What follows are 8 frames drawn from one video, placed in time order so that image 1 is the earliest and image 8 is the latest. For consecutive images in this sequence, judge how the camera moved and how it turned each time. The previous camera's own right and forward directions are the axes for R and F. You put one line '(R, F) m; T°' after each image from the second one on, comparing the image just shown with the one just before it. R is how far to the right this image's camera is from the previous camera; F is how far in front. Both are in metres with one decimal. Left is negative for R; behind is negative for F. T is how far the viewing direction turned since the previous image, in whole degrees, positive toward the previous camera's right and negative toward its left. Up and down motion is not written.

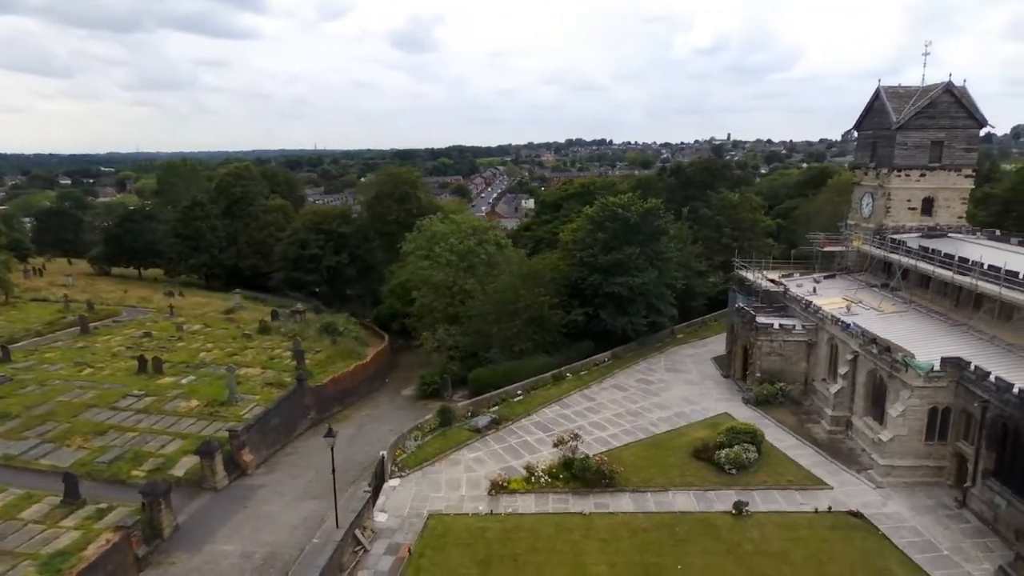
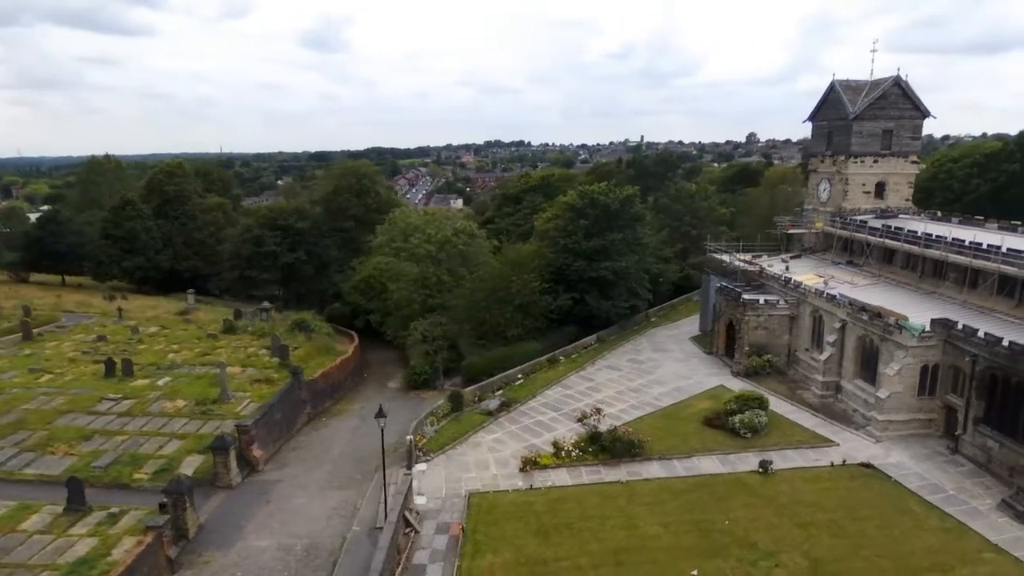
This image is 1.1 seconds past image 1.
(-4.3, 0.0) m; +7°
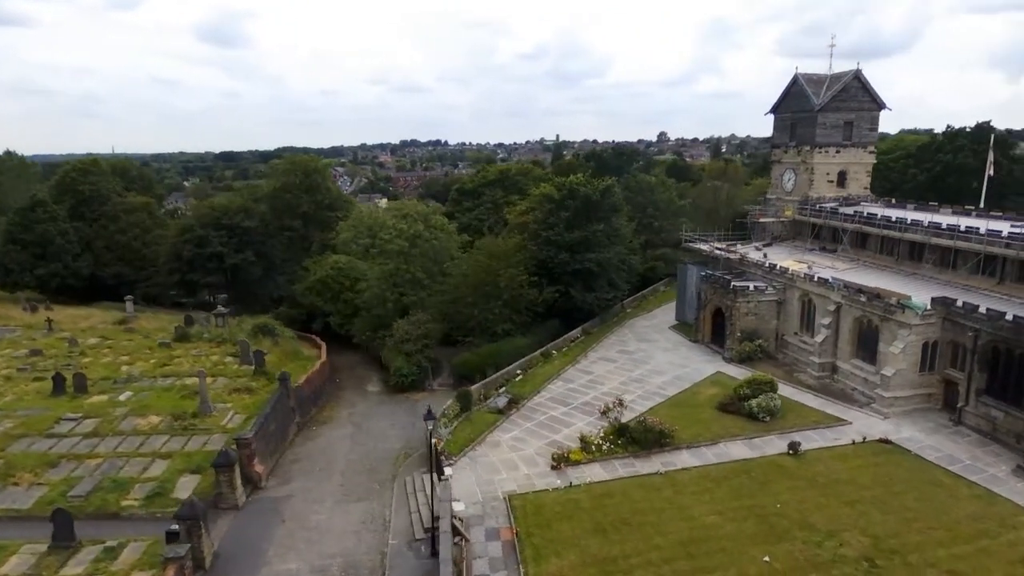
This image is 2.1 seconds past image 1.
(-4.2, +1.4) m; +7°
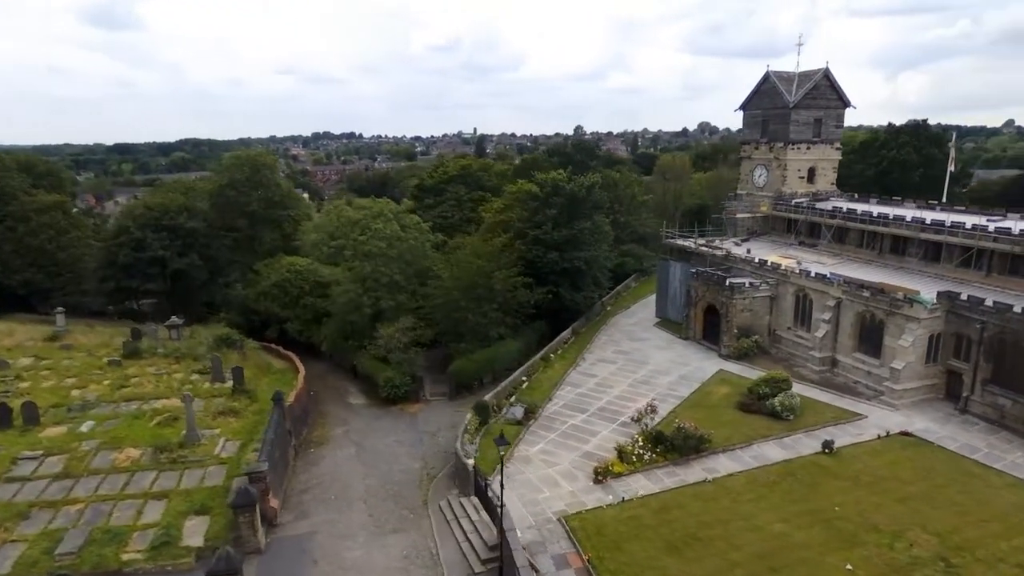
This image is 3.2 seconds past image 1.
(-4.4, +1.8) m; +7°
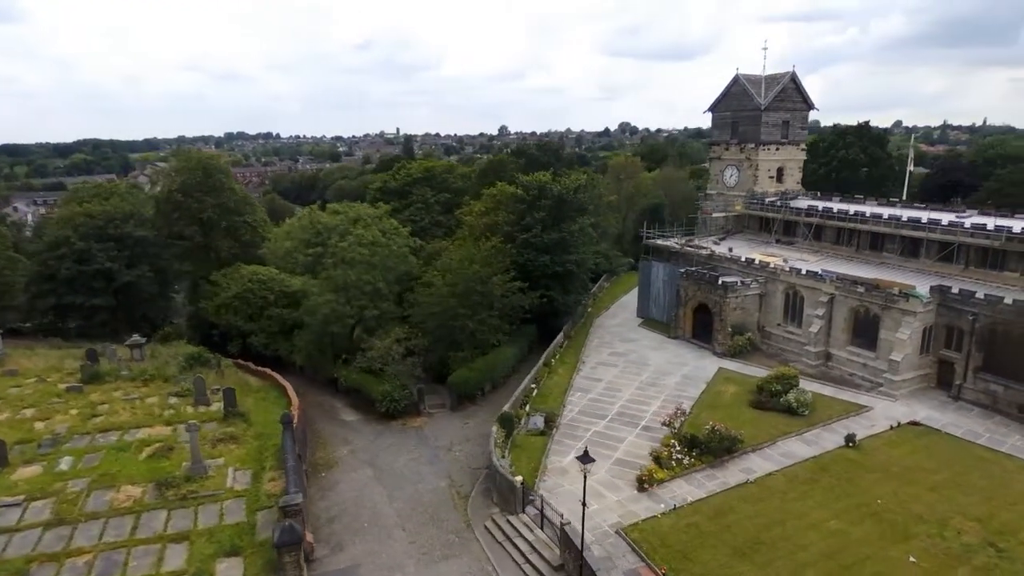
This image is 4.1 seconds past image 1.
(-4.1, +1.1) m; +7°
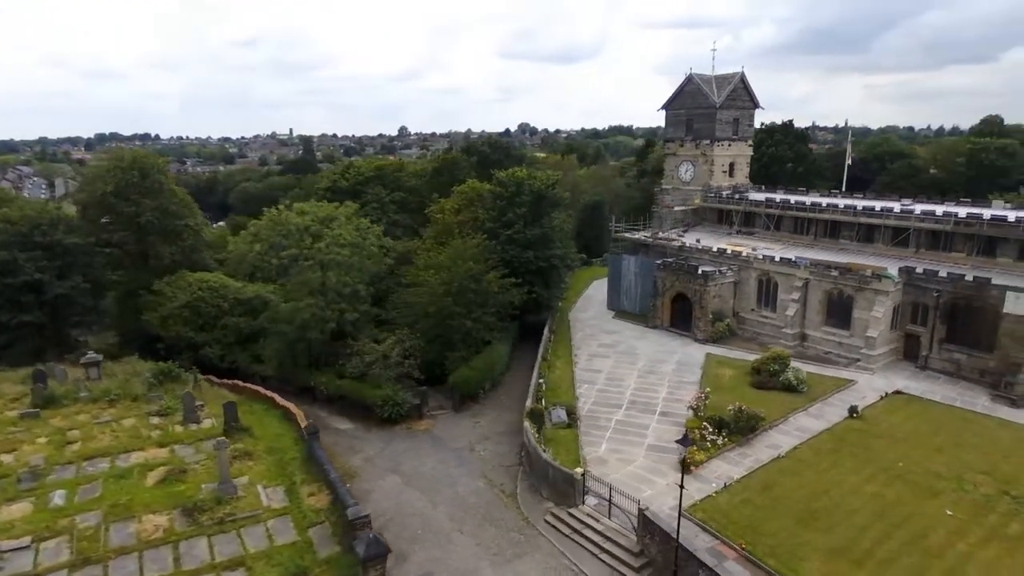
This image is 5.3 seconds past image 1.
(-5.2, +0.6) m; +9°
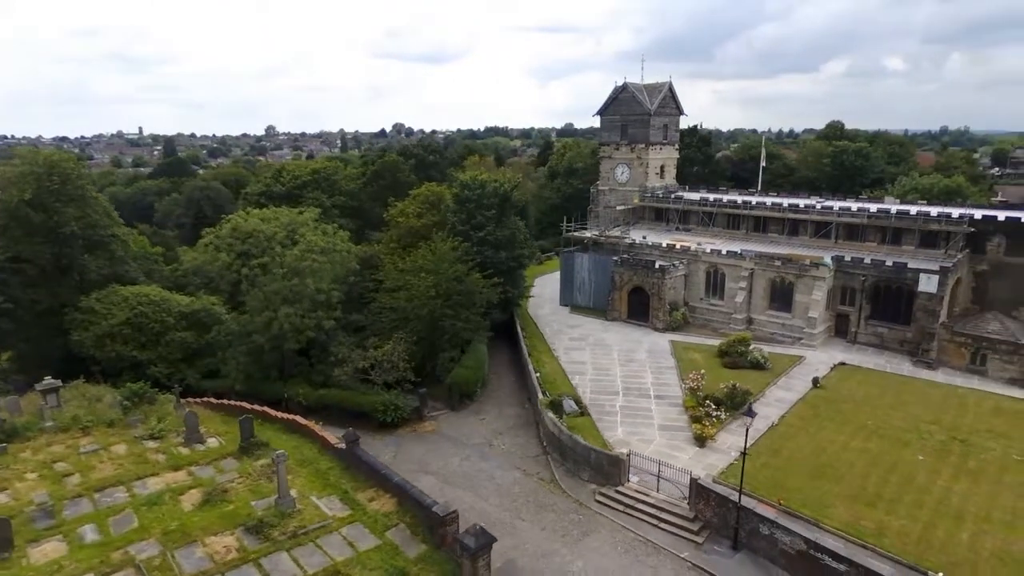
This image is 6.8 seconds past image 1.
(-6.2, -0.7) m; +11°
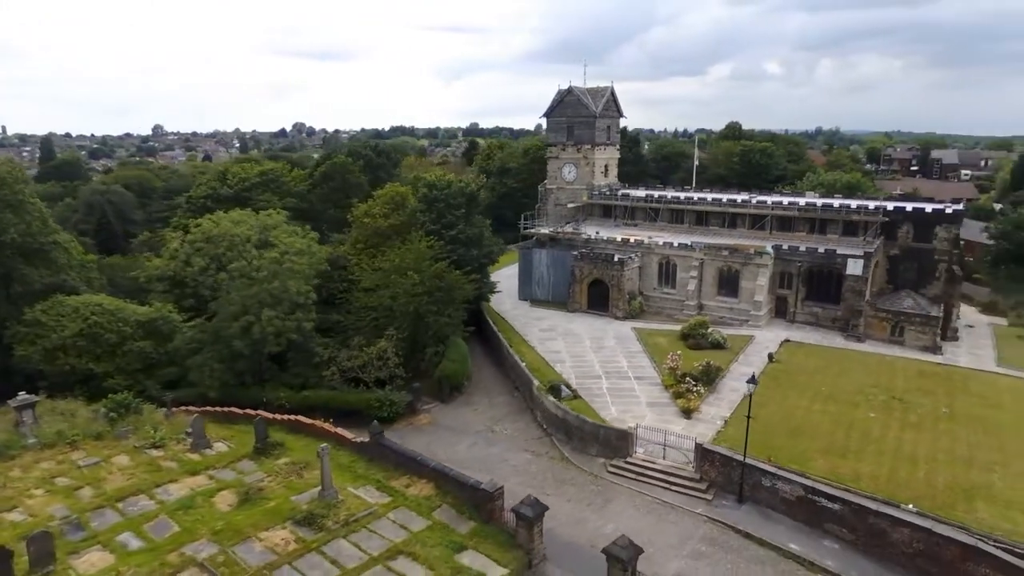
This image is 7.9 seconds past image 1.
(-4.3, -1.5) m; +8°
